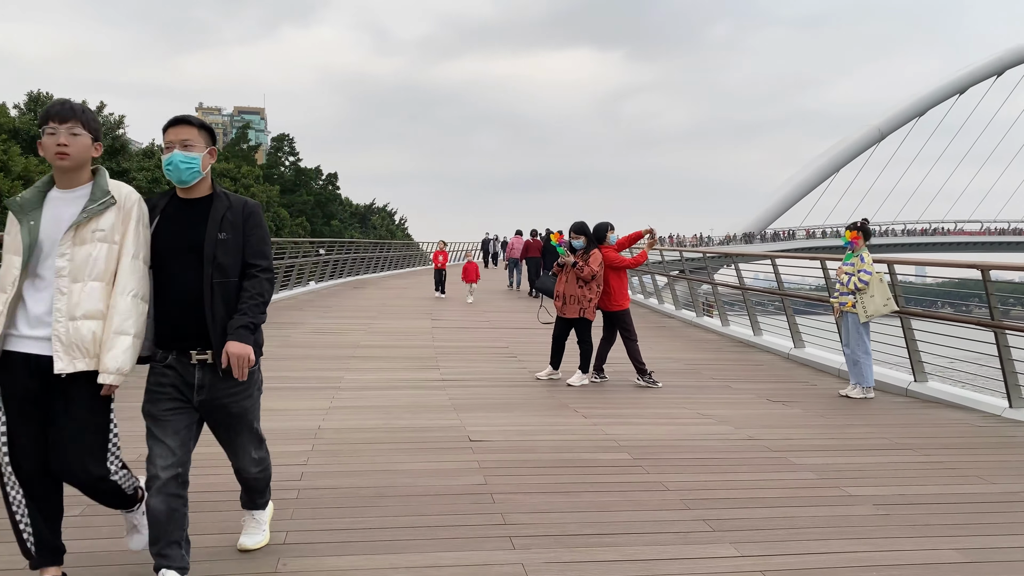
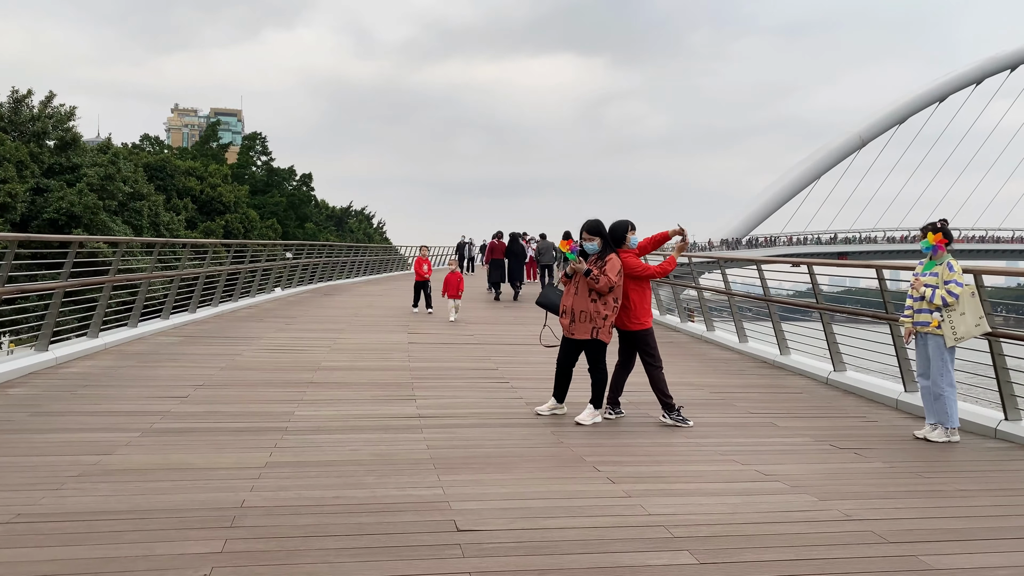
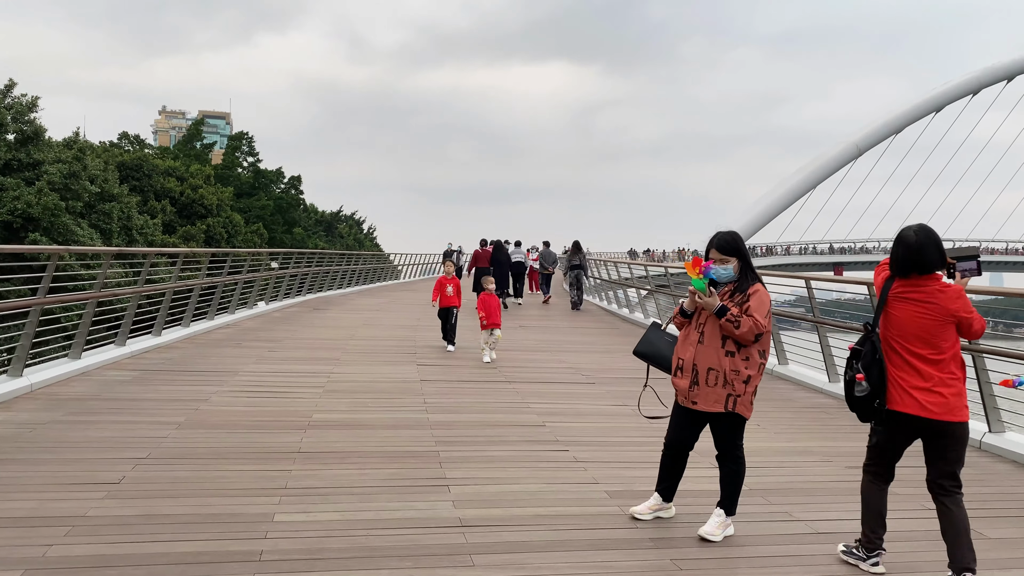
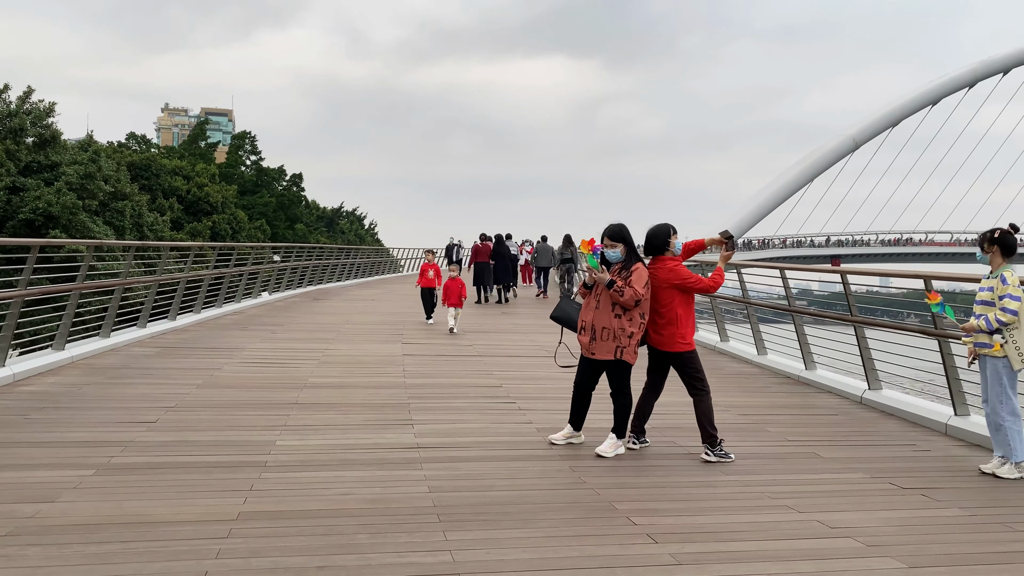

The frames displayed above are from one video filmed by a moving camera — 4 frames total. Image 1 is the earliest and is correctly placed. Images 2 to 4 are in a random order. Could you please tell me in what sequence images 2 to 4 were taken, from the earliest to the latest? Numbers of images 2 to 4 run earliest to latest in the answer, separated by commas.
2, 4, 3
